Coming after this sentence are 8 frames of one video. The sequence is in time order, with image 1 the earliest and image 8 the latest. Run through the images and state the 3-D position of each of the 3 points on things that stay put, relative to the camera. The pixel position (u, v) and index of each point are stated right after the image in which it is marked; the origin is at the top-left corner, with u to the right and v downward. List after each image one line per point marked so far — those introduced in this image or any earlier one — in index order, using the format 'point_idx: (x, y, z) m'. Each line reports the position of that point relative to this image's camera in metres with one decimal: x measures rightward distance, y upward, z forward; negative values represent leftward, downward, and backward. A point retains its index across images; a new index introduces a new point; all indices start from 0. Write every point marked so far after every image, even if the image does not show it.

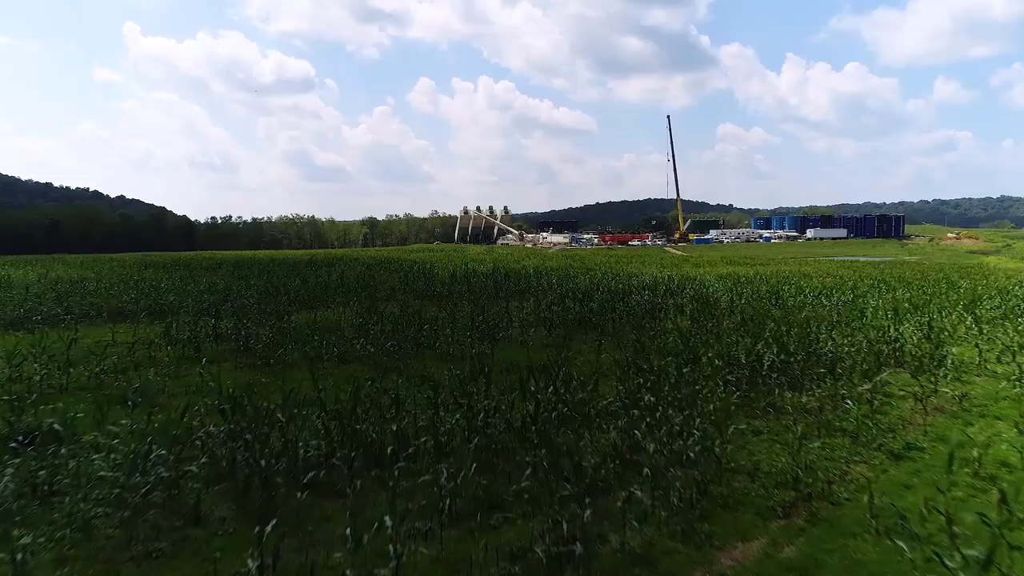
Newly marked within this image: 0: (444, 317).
0: (-0.7, -0.4, +11.8) m
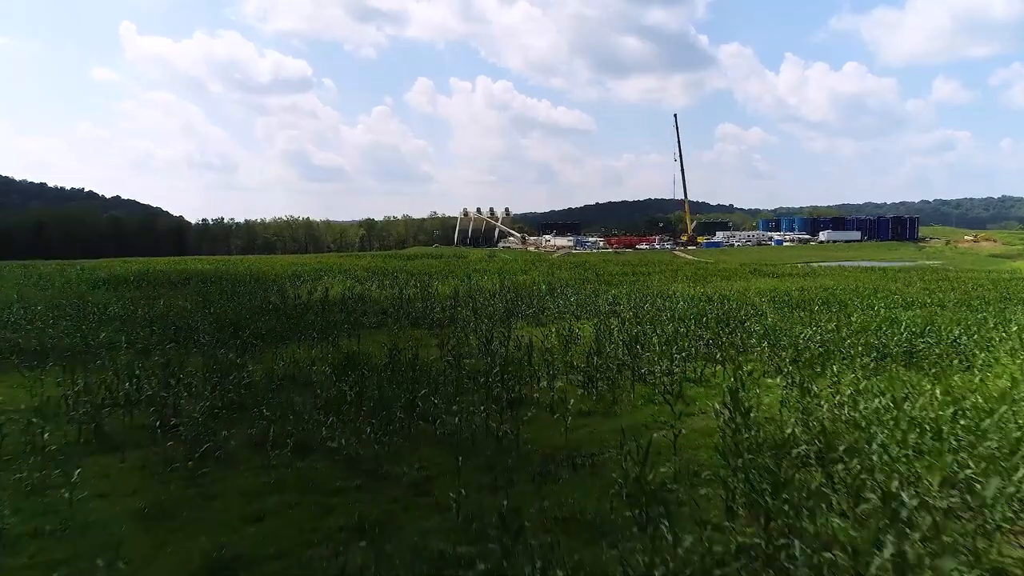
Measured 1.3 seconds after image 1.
0: (-0.5, -0.7, +9.0) m
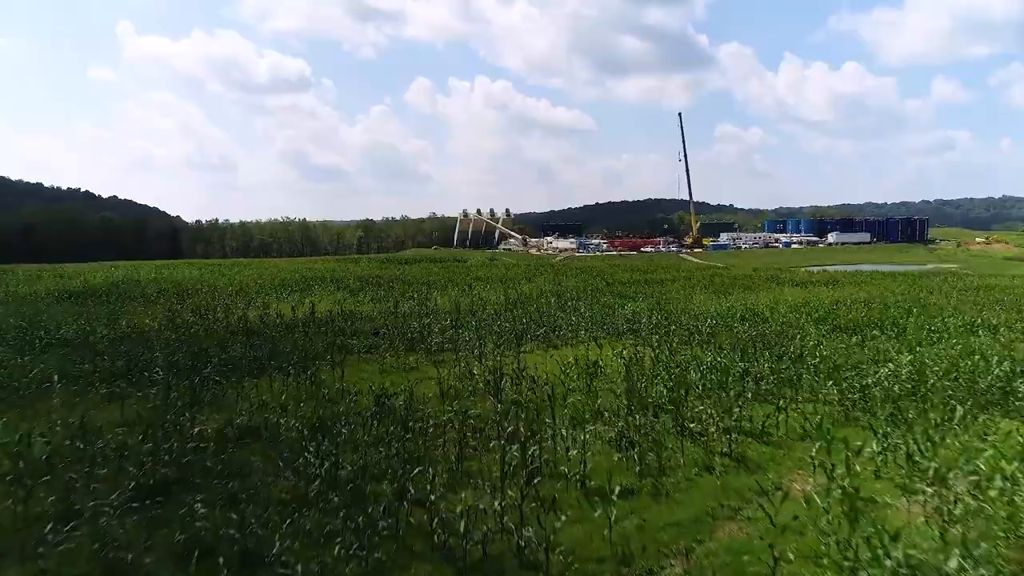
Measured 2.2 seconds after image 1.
0: (-0.4, -0.9, +7.2) m
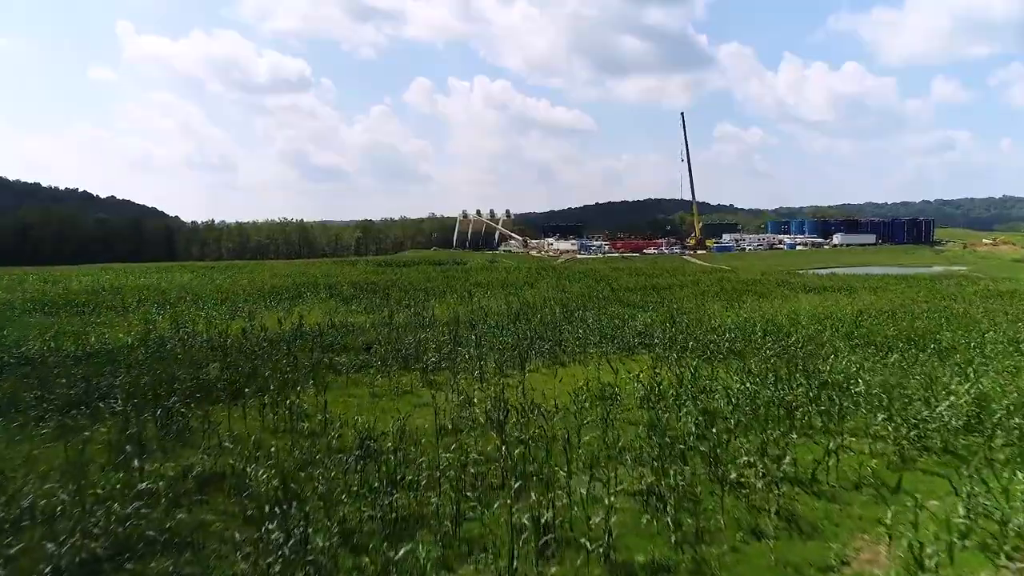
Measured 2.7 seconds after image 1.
0: (-0.4, -1.1, +6.1) m
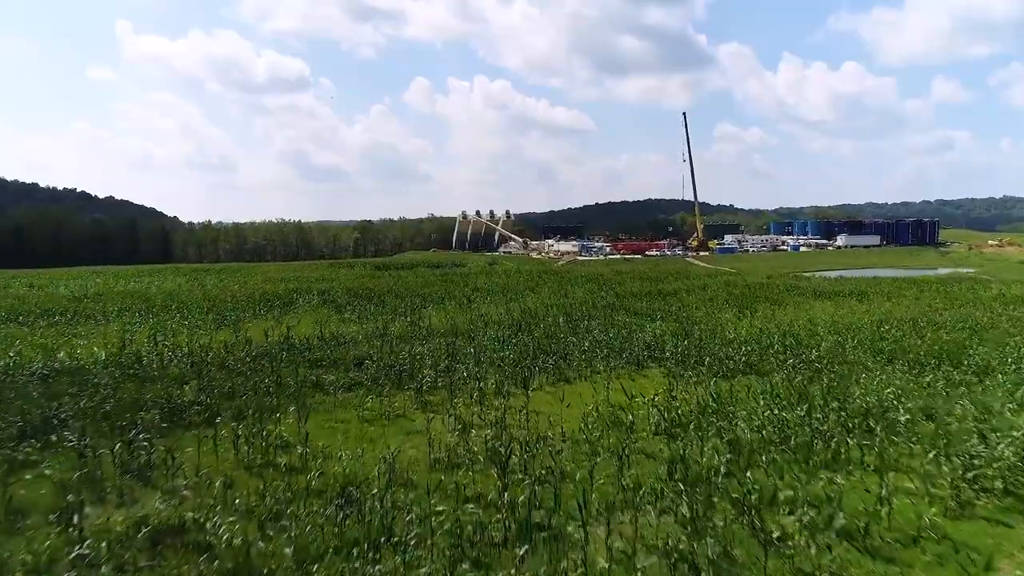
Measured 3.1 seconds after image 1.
0: (-0.3, -1.2, +5.2) m
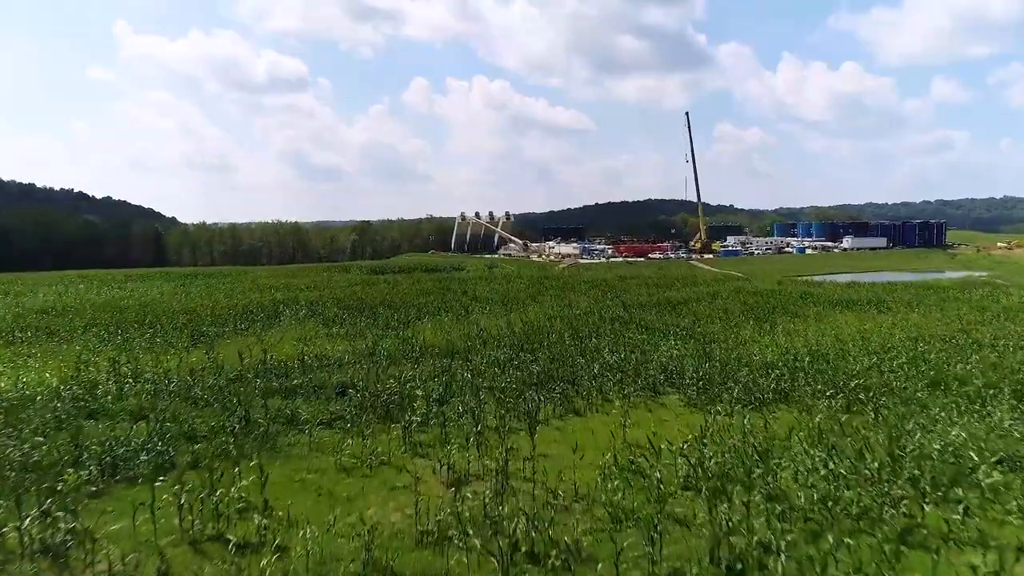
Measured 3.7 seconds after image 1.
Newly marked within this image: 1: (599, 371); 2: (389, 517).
0: (-0.3, -1.4, +3.8) m
1: (+1.0, -0.9, +12.4) m
2: (-0.7, -1.3, +6.6) m
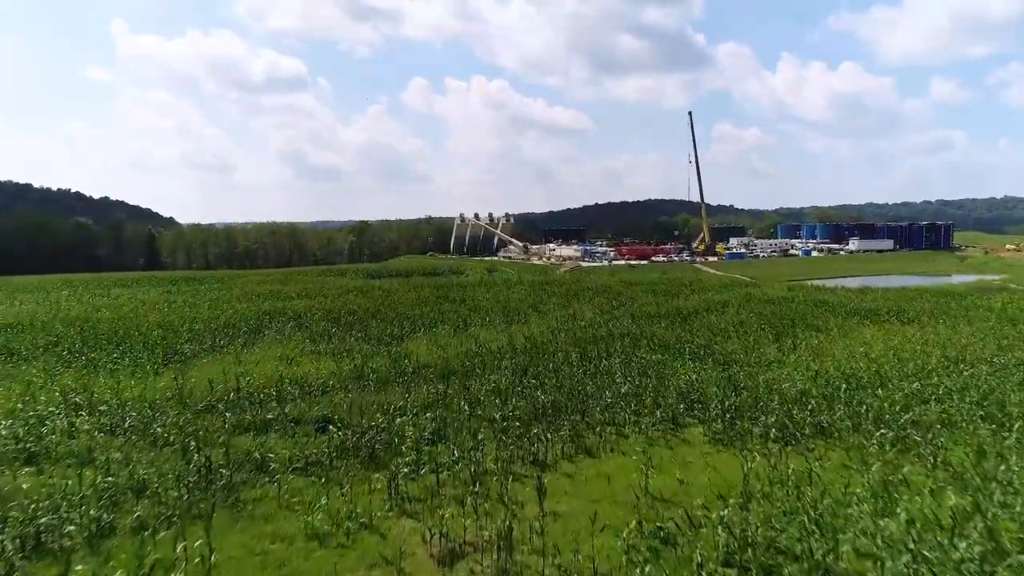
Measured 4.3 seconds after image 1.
0: (-0.3, -1.6, +2.5) m
1: (+1.0, -1.1, +11.1) m
2: (-0.7, -1.5, +5.3) m
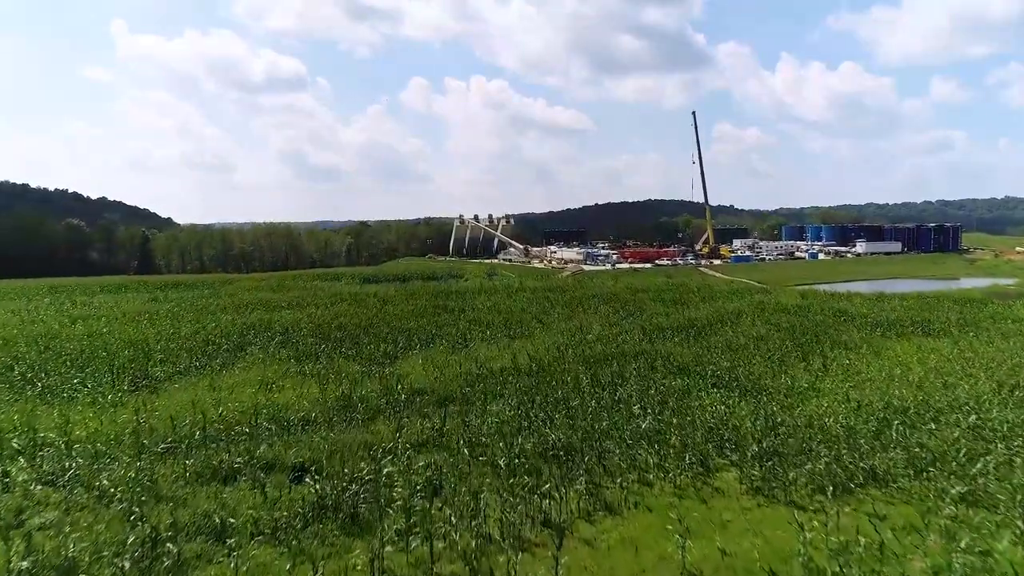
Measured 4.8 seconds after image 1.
0: (-0.2, -1.8, +1.1) m
1: (+1.0, -1.3, +9.7) m
2: (-0.6, -1.7, +3.9) m
